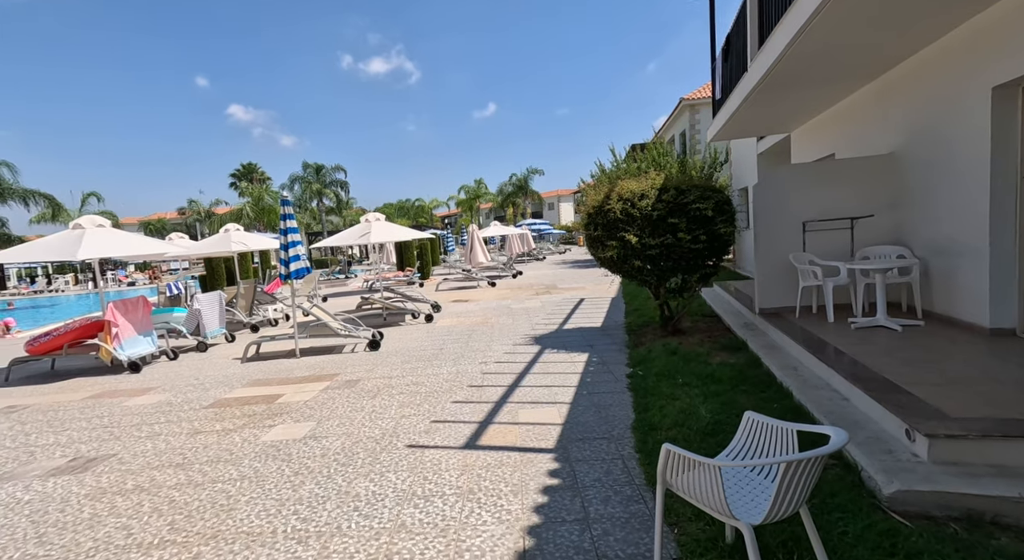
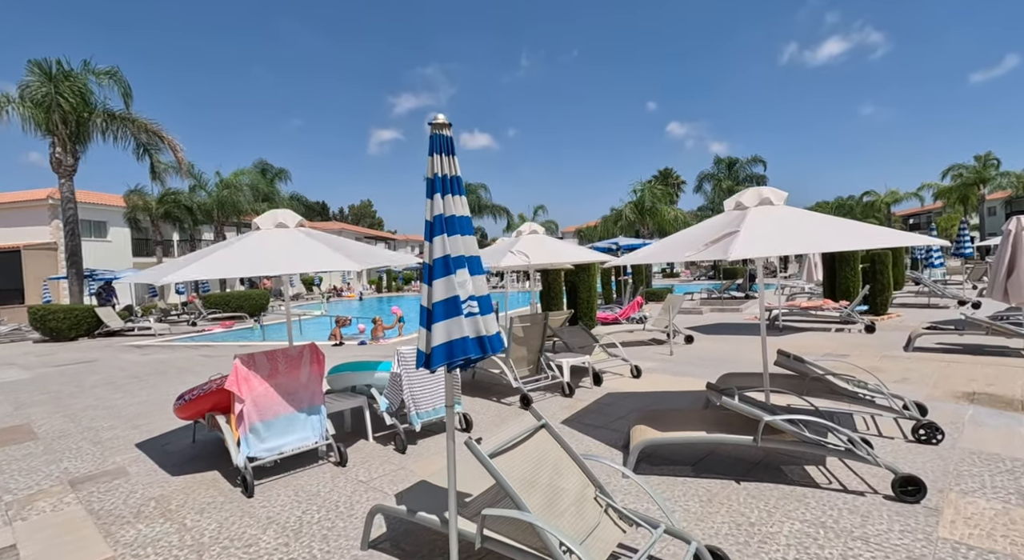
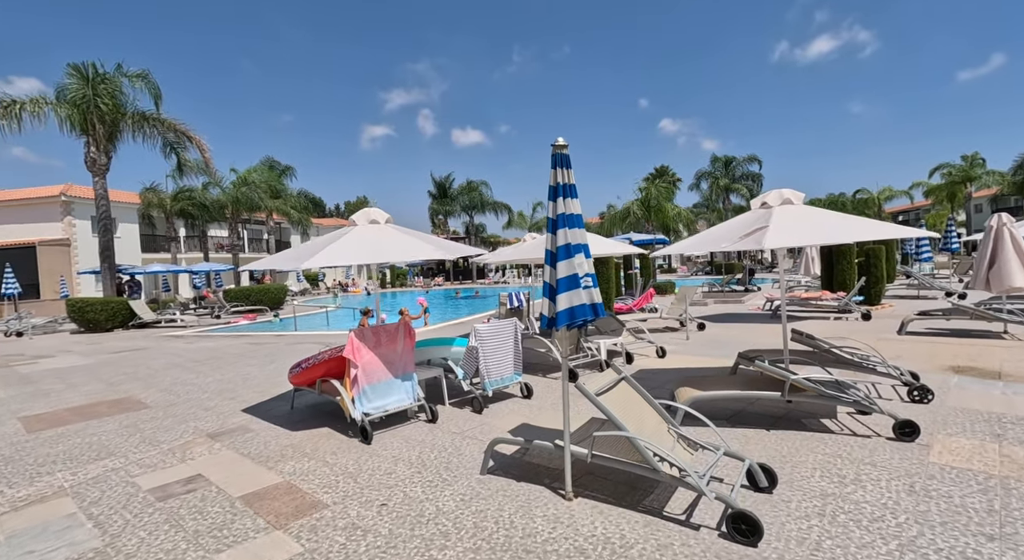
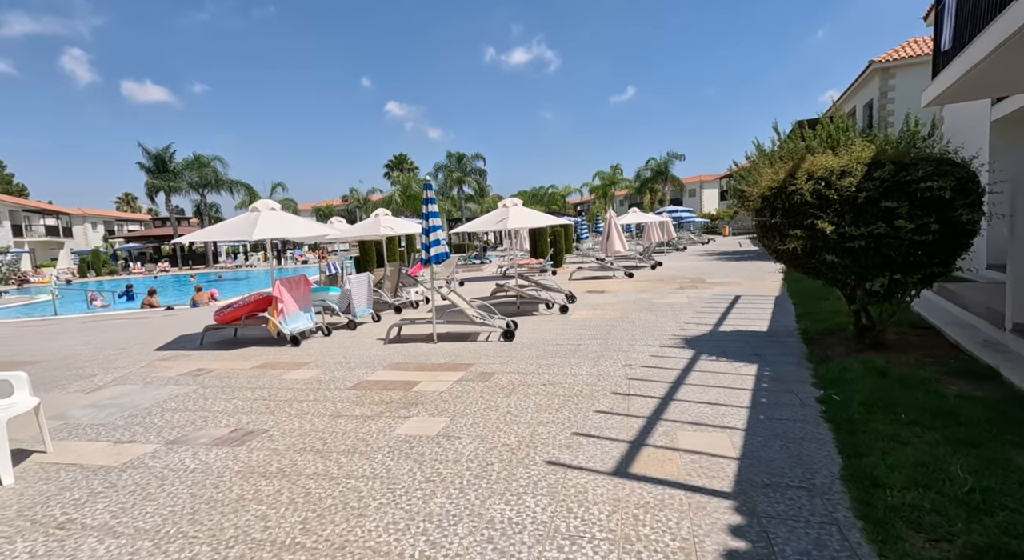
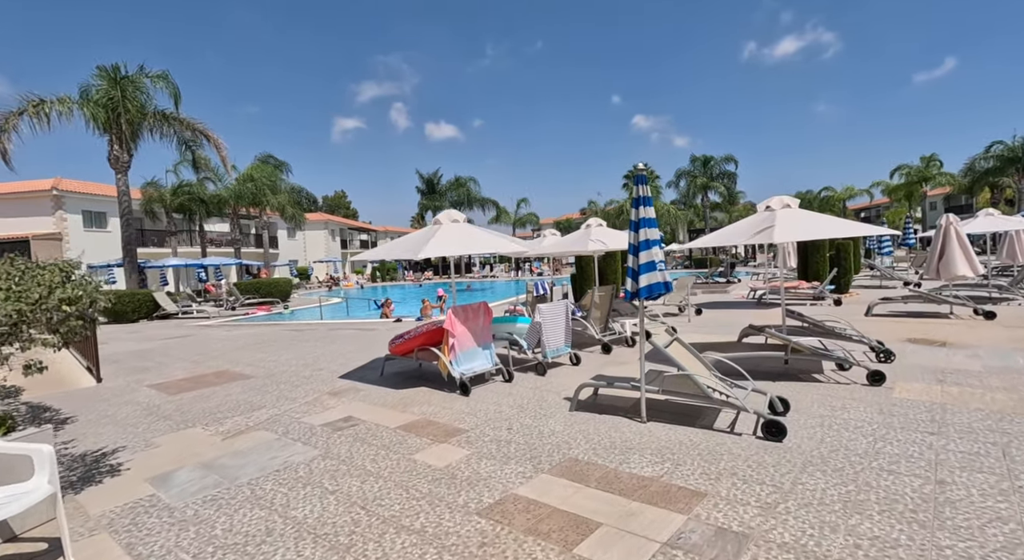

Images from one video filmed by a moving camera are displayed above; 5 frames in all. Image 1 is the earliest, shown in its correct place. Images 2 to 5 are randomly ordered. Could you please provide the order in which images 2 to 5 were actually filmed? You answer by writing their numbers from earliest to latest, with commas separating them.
4, 5, 3, 2
